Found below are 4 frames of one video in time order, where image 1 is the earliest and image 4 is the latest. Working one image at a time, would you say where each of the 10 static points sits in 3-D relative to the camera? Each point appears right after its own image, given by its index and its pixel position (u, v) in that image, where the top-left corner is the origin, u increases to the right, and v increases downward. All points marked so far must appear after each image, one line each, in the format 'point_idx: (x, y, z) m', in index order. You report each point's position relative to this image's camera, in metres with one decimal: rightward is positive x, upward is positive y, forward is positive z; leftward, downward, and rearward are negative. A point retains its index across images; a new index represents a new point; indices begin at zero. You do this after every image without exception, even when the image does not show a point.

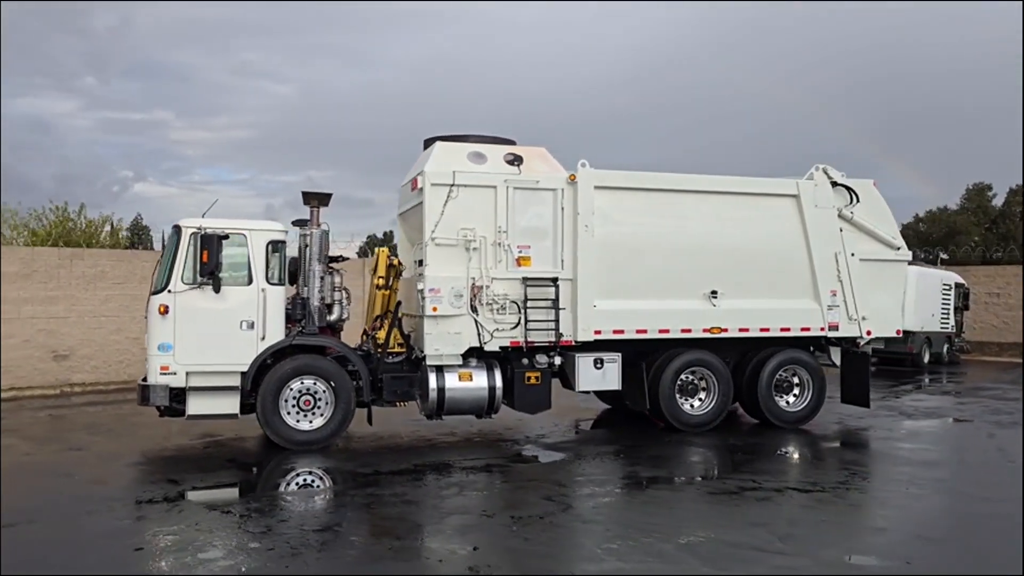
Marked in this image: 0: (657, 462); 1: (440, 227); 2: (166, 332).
0: (+1.6, -2.0, +9.4) m
1: (-0.8, +0.7, +9.5) m
2: (-3.7, -0.5, +8.6) m
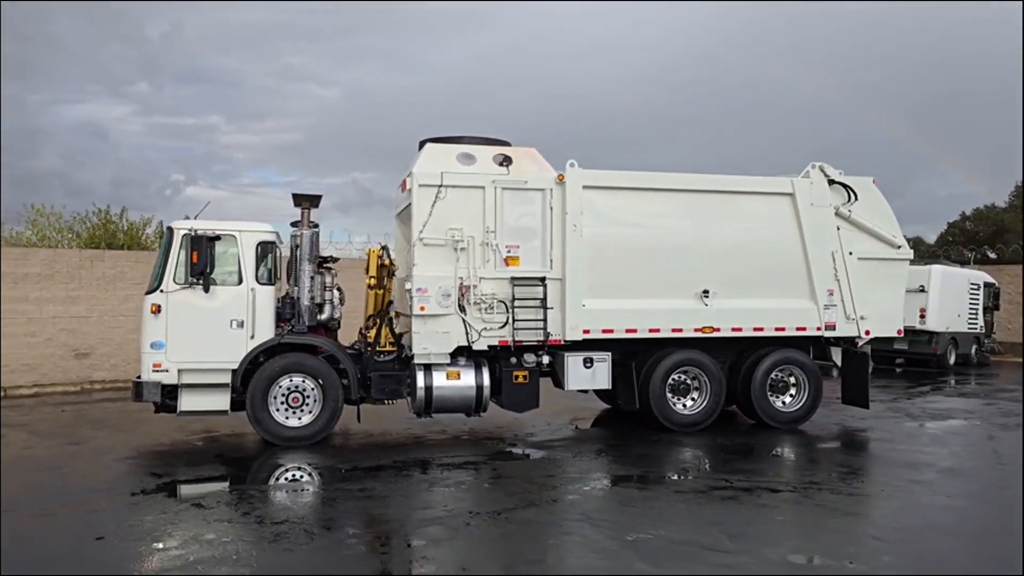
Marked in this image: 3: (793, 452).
0: (+1.5, -2.0, +9.4) m
1: (-1.0, +0.7, +9.7) m
2: (-3.9, -0.5, +8.9) m
3: (+3.4, -2.0, +9.9) m
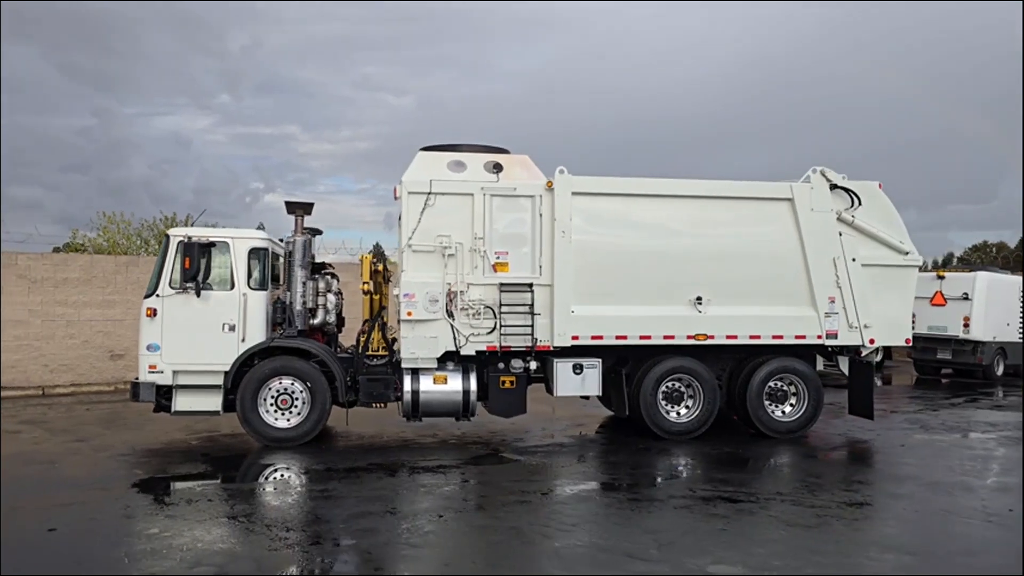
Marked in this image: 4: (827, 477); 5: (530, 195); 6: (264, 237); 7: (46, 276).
0: (+1.3, -2.1, +9.3) m
1: (-1.2, +0.7, +9.8) m
2: (-4.1, -0.5, +9.3) m
3: (+3.2, -2.1, +9.7) m
4: (+3.5, -2.1, +9.0) m
5: (+0.2, +1.2, +10.1) m
6: (-3.0, +0.6, +9.7) m
7: (-8.8, +0.2, +15.3) m
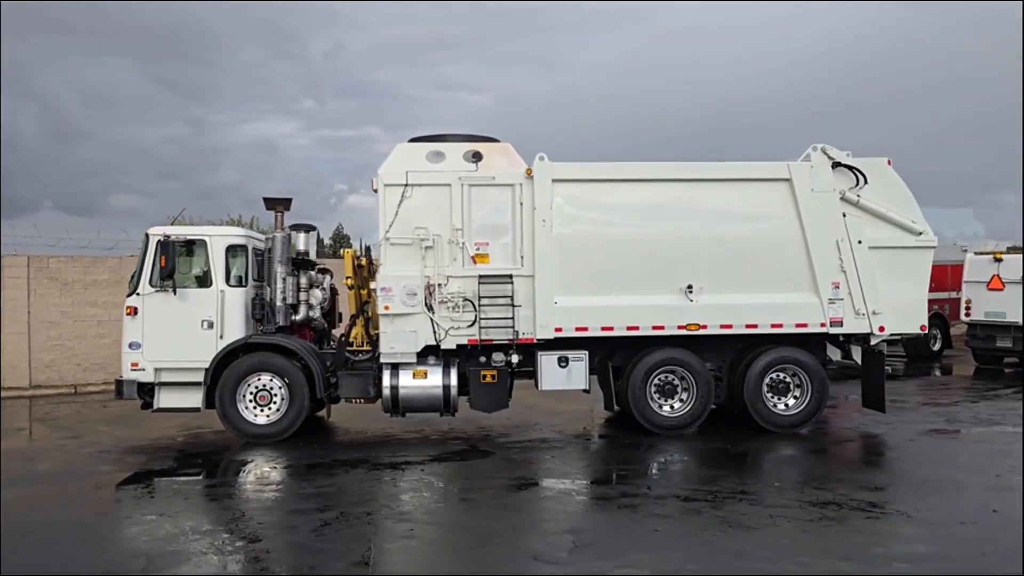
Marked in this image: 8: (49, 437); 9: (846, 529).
0: (+1.0, -1.9, +8.9) m
1: (-1.4, +0.7, +9.7) m
2: (-4.4, -0.5, +9.4) m
3: (+3.0, -1.9, +9.1) m
4: (+3.2, -1.9, +8.4) m
5: (0.0, +1.3, +9.8) m
6: (-3.2, +0.7, +9.7) m
7: (-8.5, +0.2, +15.8) m
8: (-5.7, -1.8, +10.1) m
9: (+2.4, -1.8, +5.8) m
